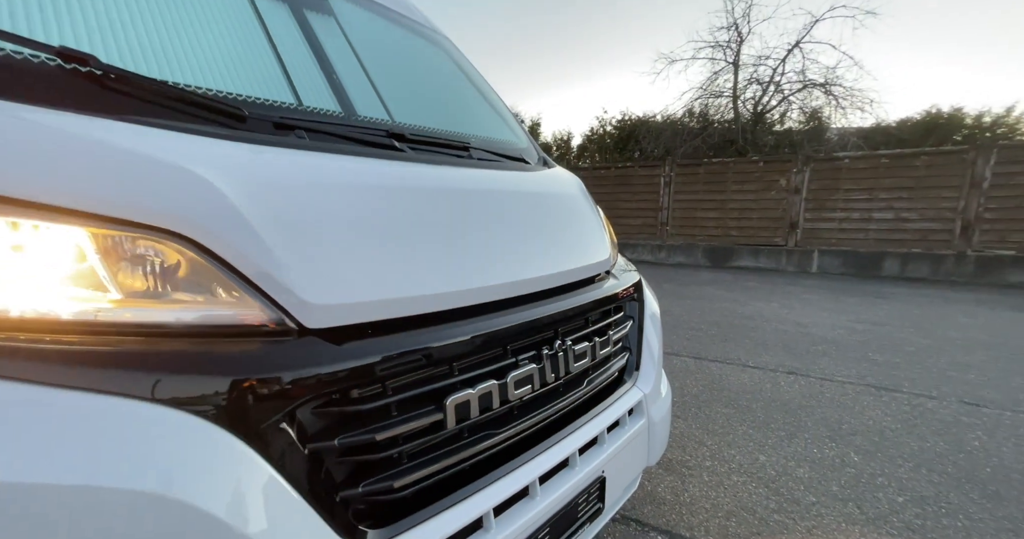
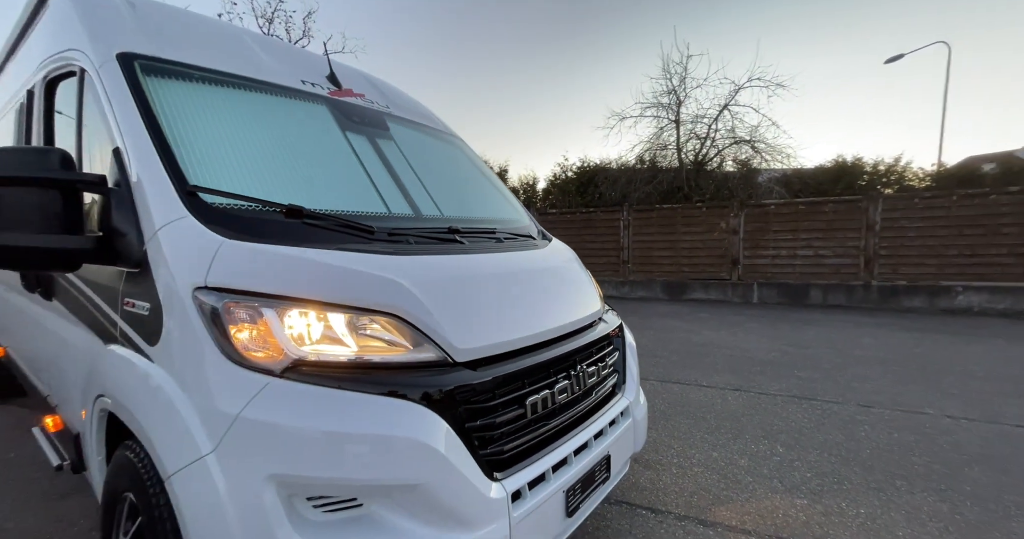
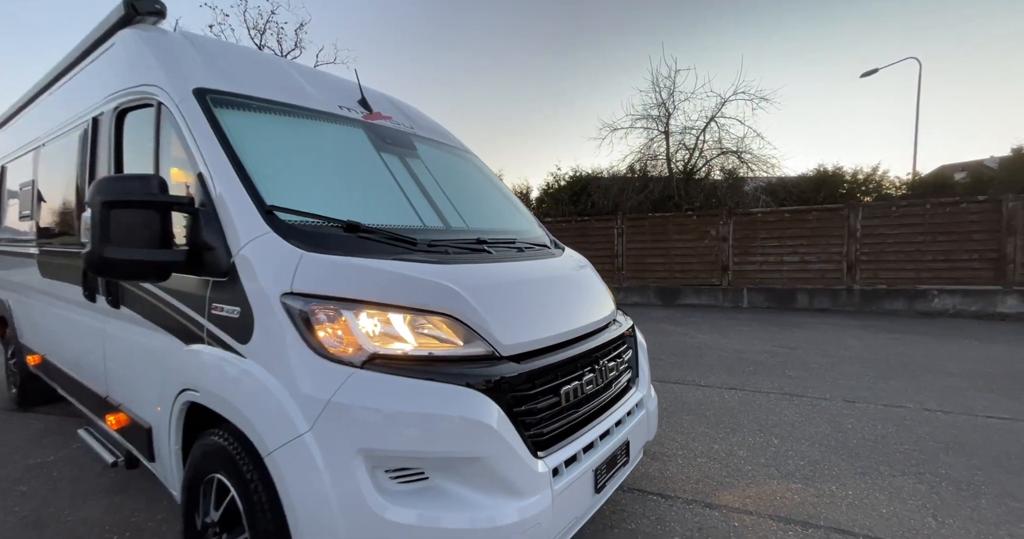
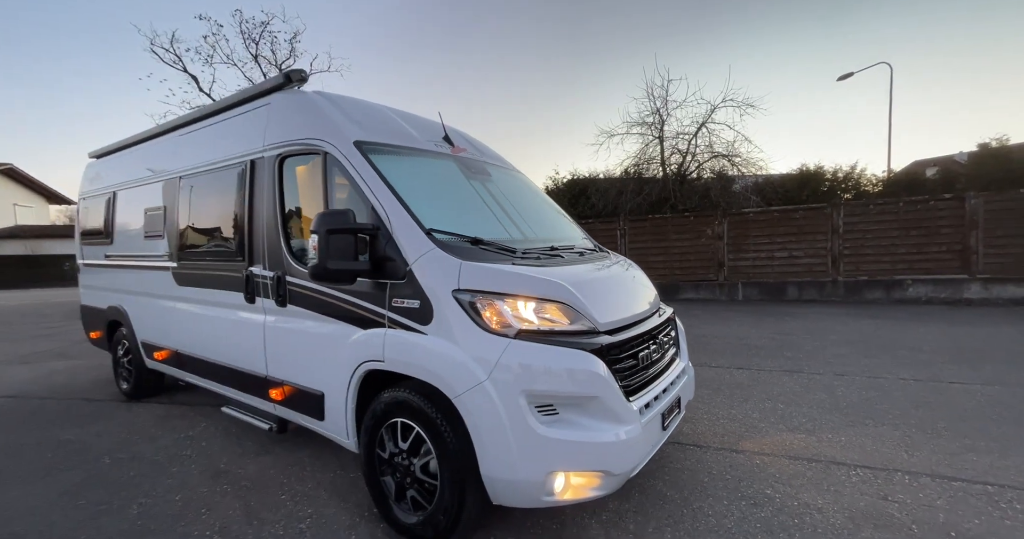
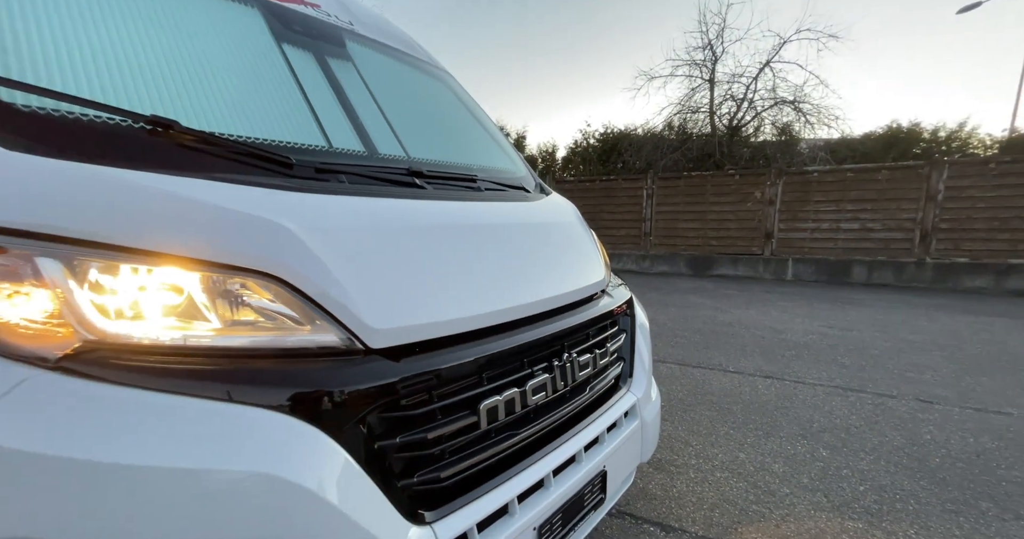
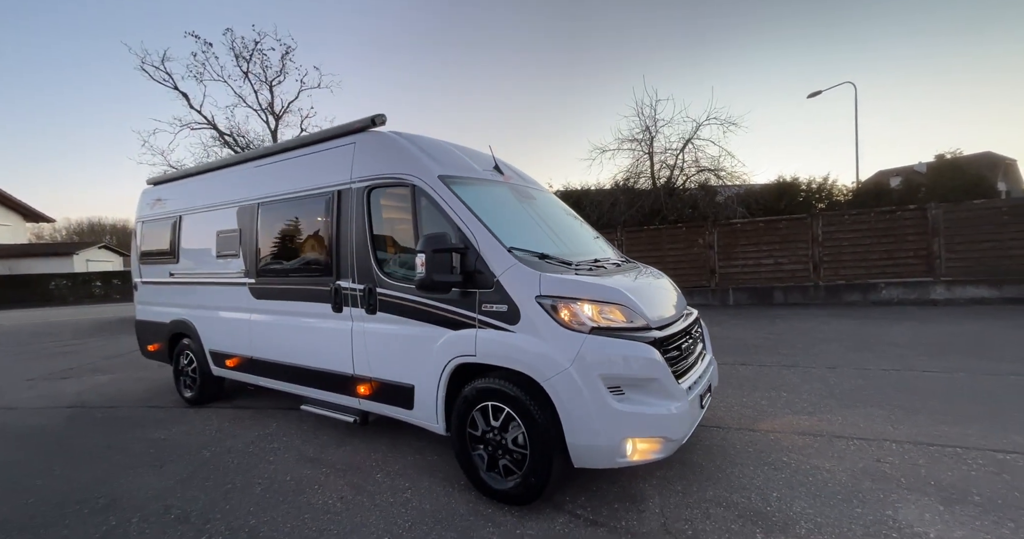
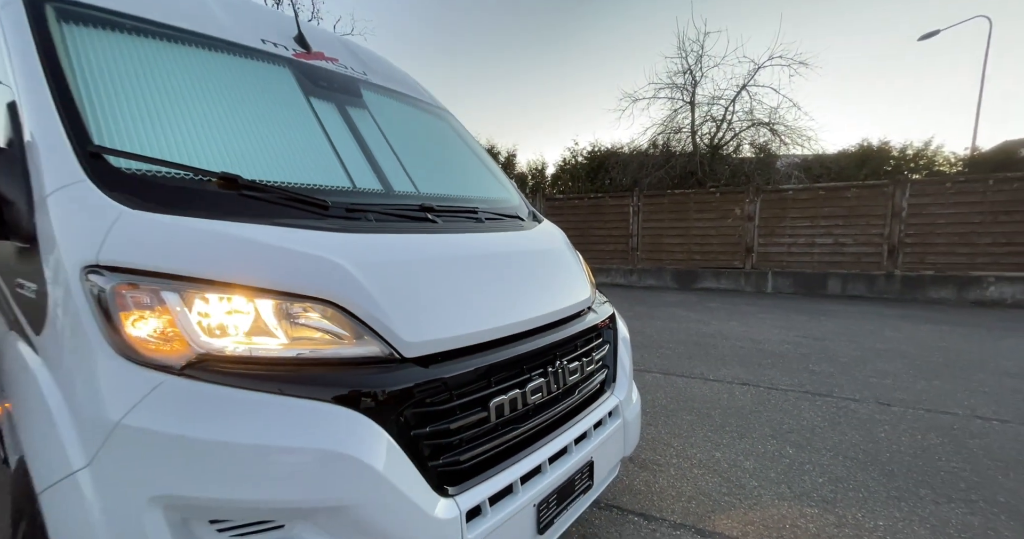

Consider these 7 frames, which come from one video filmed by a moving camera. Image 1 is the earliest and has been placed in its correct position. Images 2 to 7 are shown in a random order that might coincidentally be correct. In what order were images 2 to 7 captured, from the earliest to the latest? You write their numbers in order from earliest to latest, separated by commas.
5, 7, 2, 3, 4, 6
